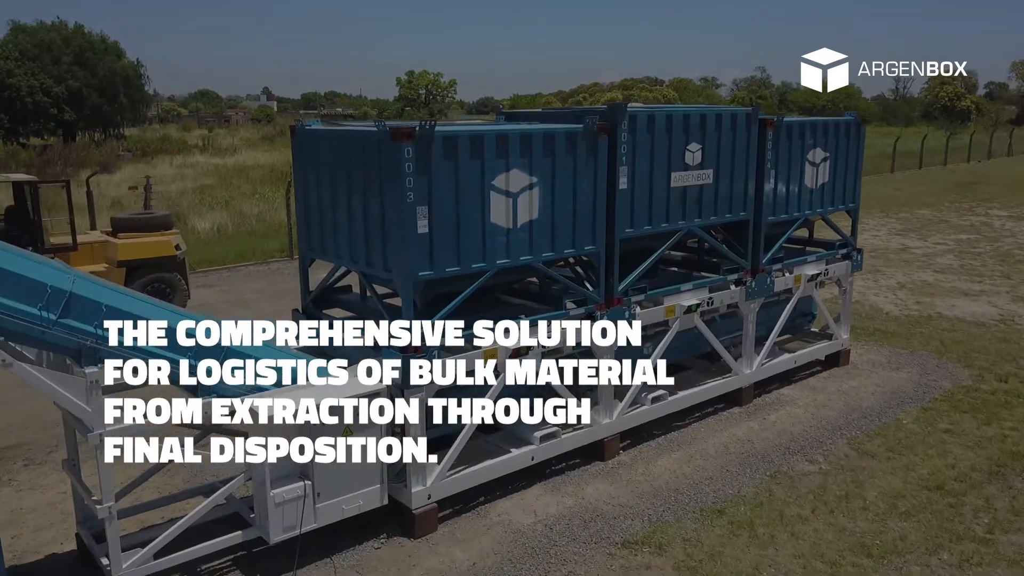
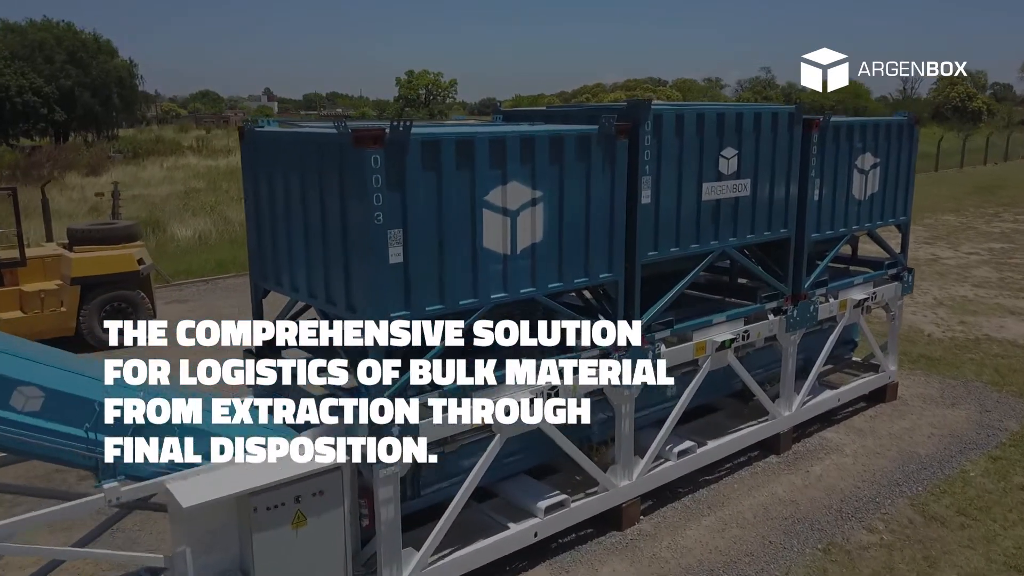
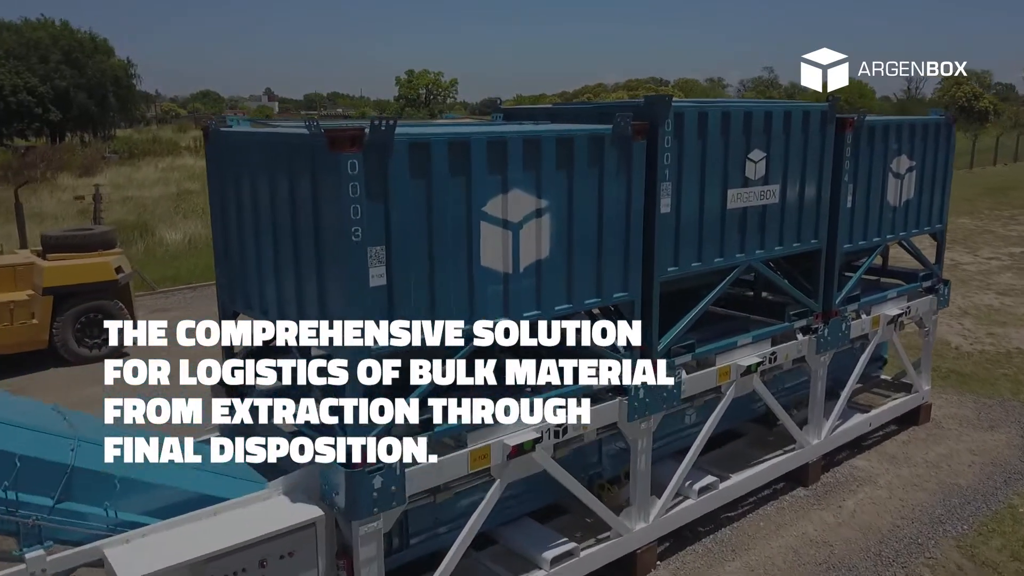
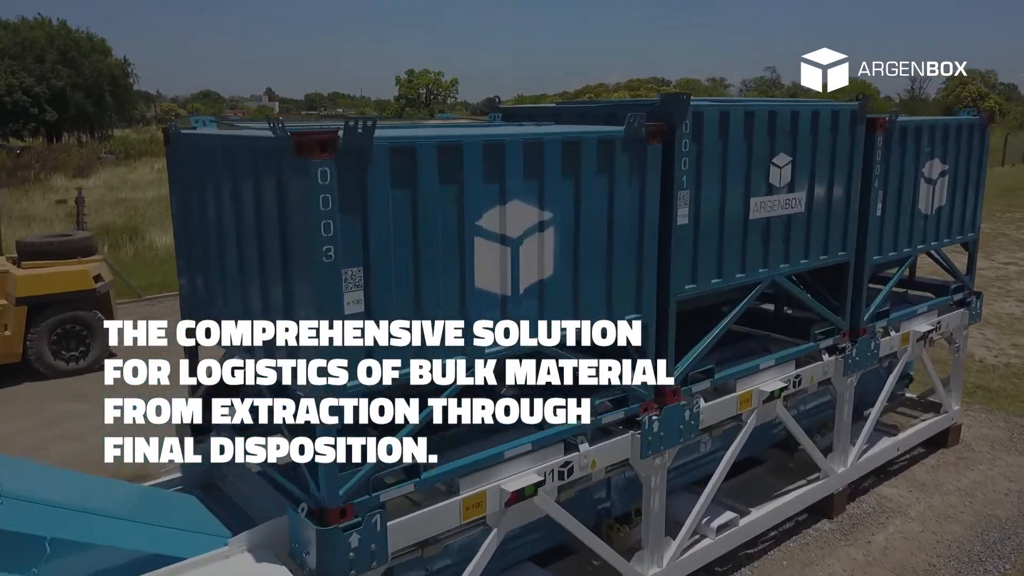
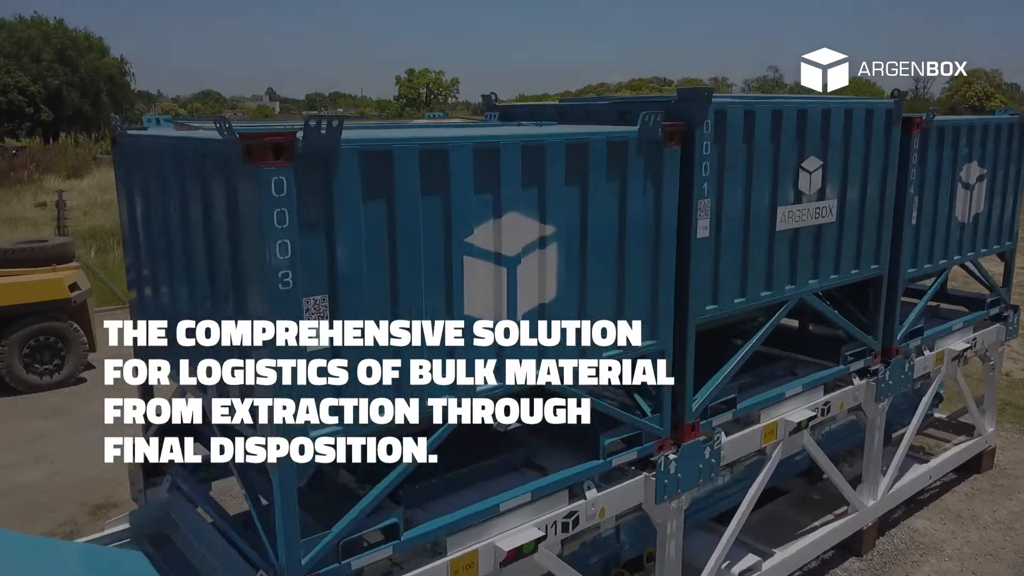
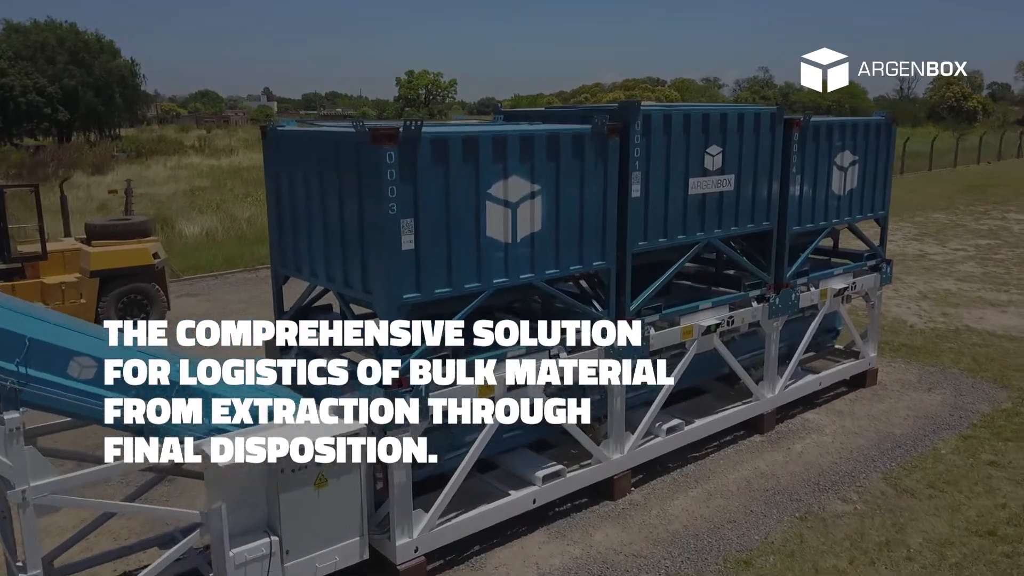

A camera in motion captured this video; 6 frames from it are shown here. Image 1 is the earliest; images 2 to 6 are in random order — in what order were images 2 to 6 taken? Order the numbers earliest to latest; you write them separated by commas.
6, 2, 3, 4, 5
